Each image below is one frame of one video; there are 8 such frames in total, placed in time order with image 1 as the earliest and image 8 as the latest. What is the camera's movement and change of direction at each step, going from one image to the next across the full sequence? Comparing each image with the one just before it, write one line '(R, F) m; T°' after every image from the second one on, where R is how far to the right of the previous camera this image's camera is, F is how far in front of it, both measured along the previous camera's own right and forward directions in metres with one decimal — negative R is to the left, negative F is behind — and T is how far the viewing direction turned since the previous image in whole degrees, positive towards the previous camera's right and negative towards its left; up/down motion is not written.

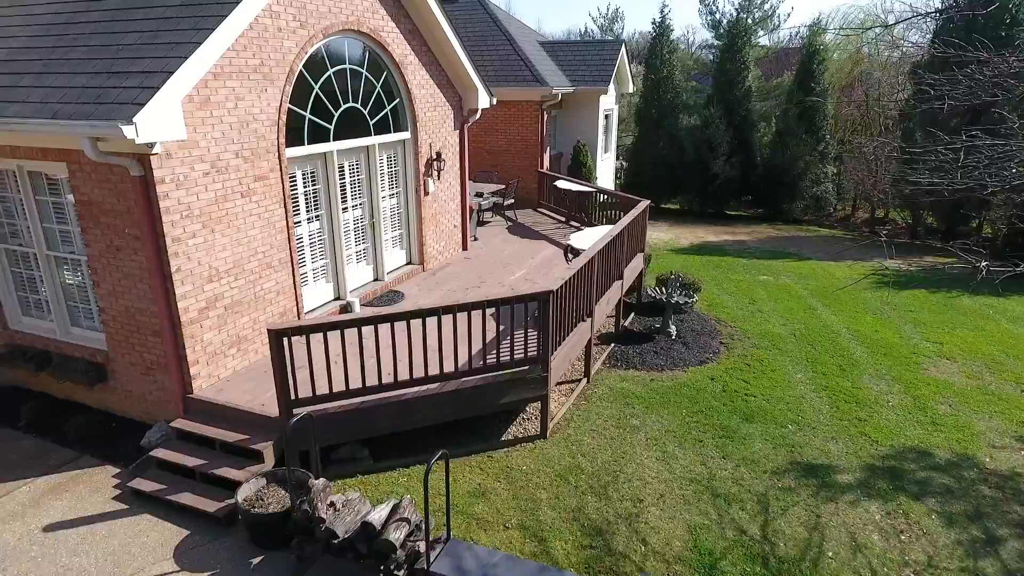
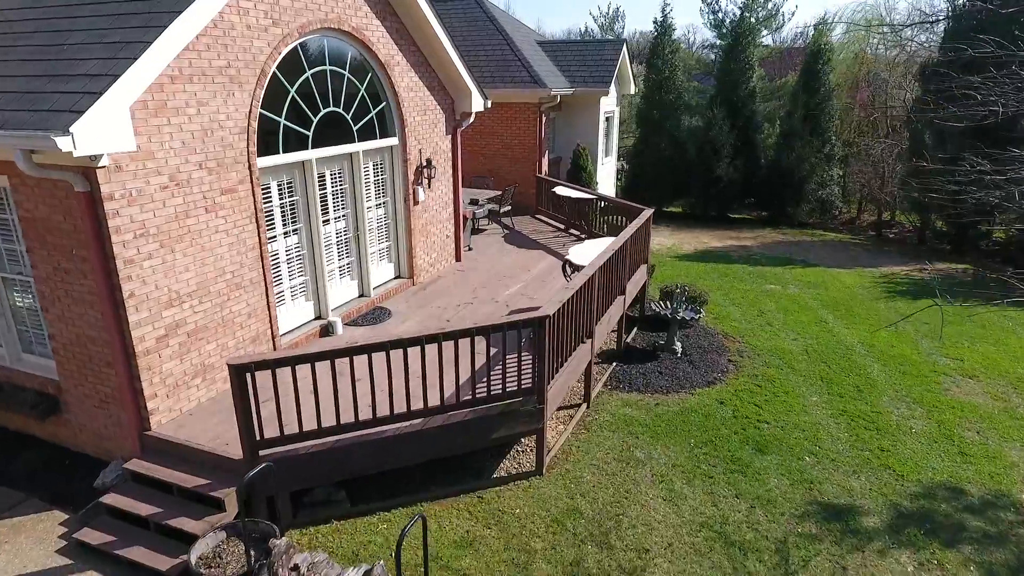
(+0.1, +0.6) m; 0°
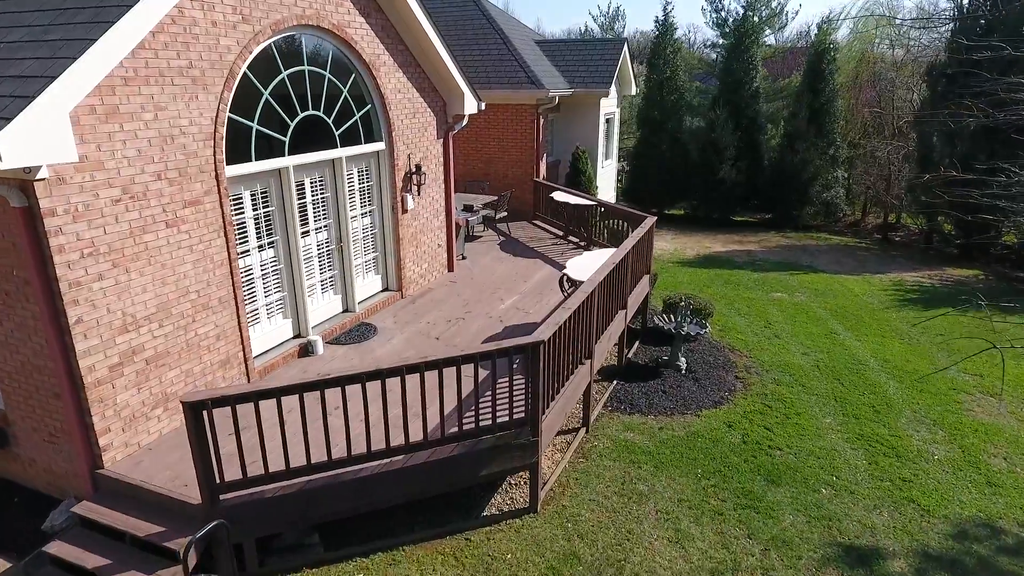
(+0.1, +0.5) m; 0°
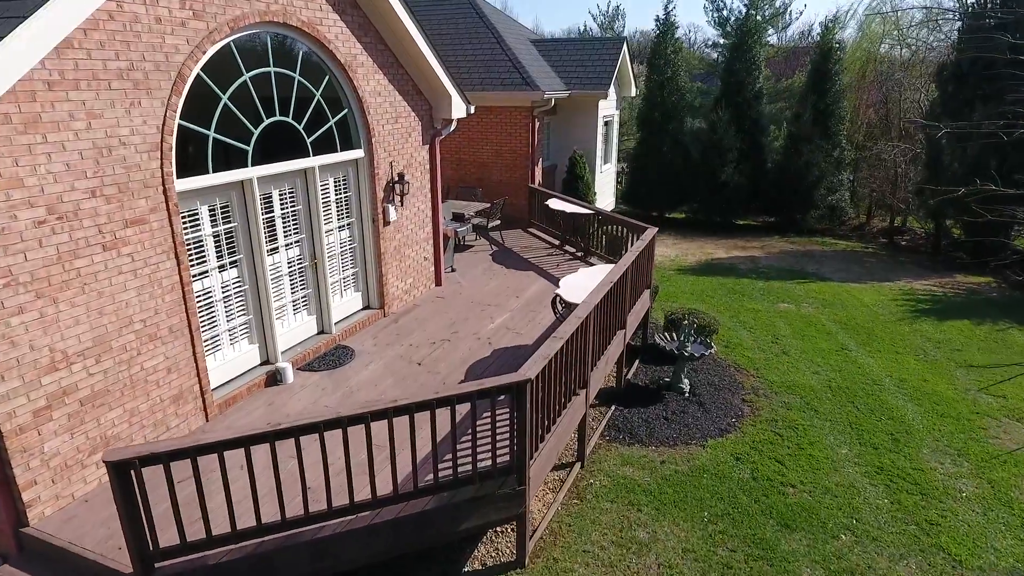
(+0.1, +0.6) m; 0°
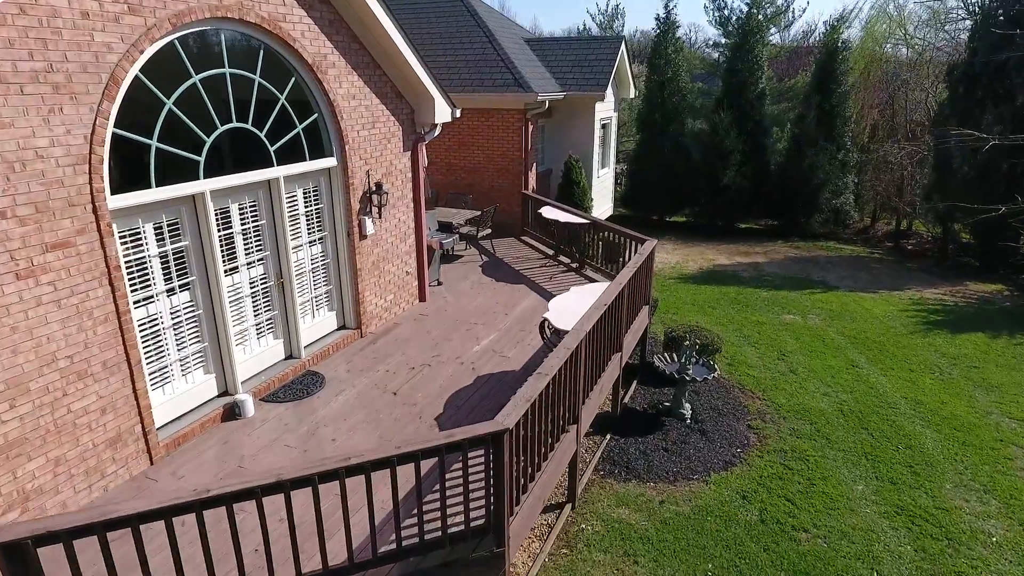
(+0.1, +0.6) m; 0°
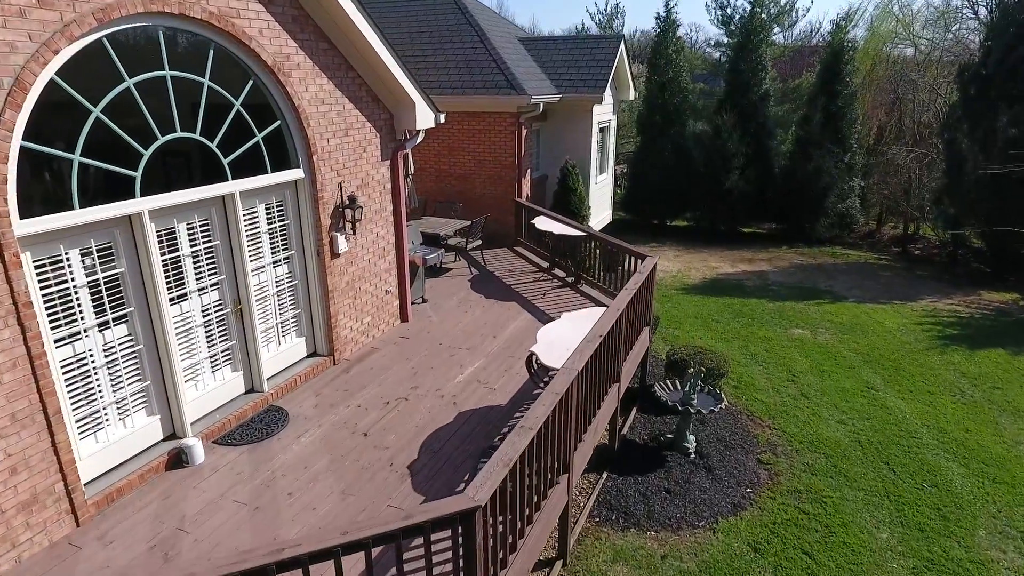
(+0.1, +0.6) m; 0°
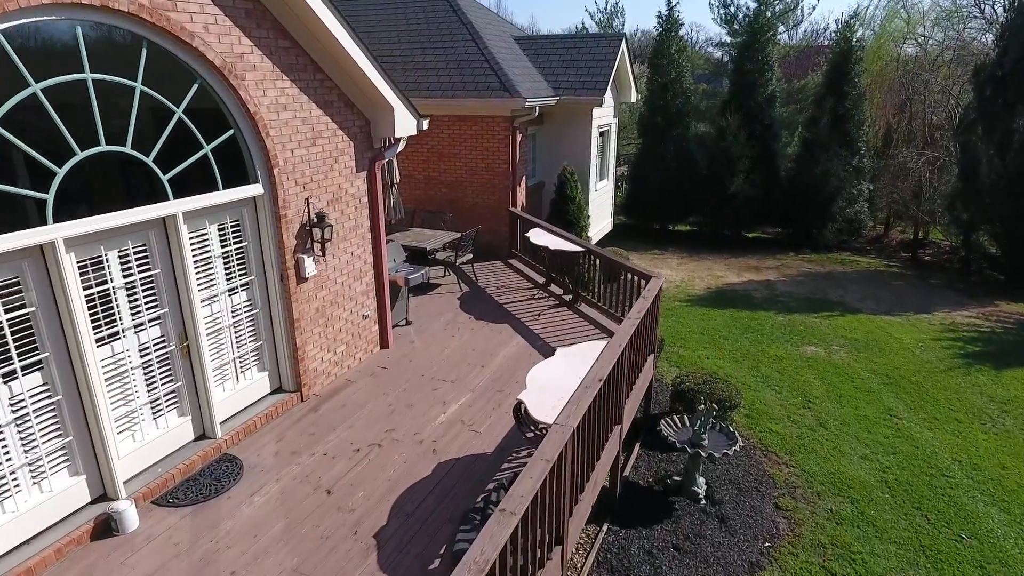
(+0.1, +0.7) m; 0°
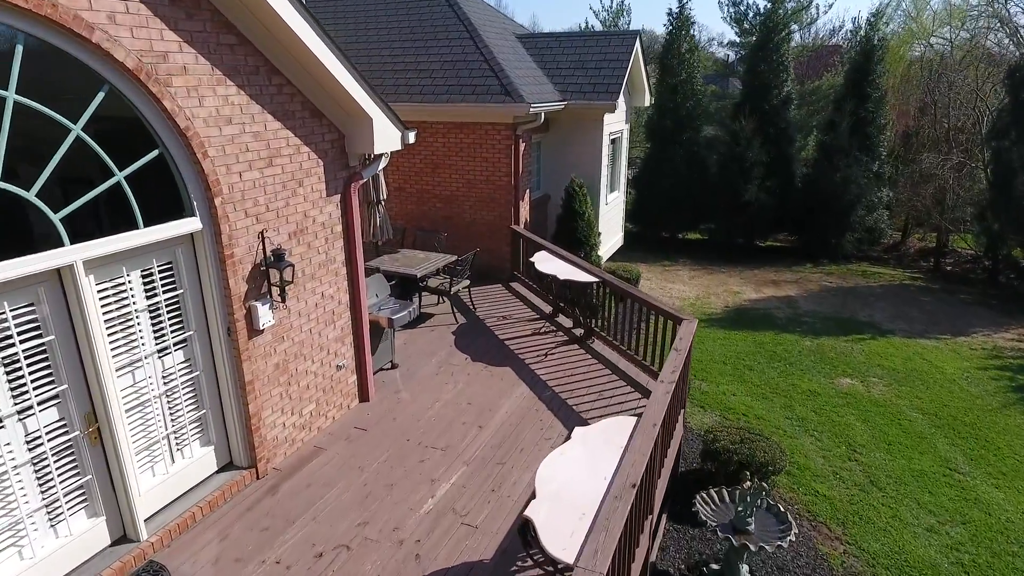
(0.0, +1.1) m; 0°
